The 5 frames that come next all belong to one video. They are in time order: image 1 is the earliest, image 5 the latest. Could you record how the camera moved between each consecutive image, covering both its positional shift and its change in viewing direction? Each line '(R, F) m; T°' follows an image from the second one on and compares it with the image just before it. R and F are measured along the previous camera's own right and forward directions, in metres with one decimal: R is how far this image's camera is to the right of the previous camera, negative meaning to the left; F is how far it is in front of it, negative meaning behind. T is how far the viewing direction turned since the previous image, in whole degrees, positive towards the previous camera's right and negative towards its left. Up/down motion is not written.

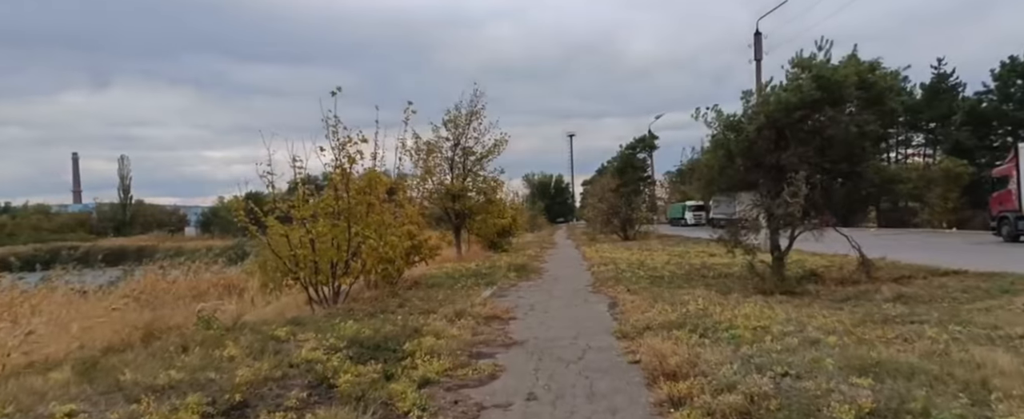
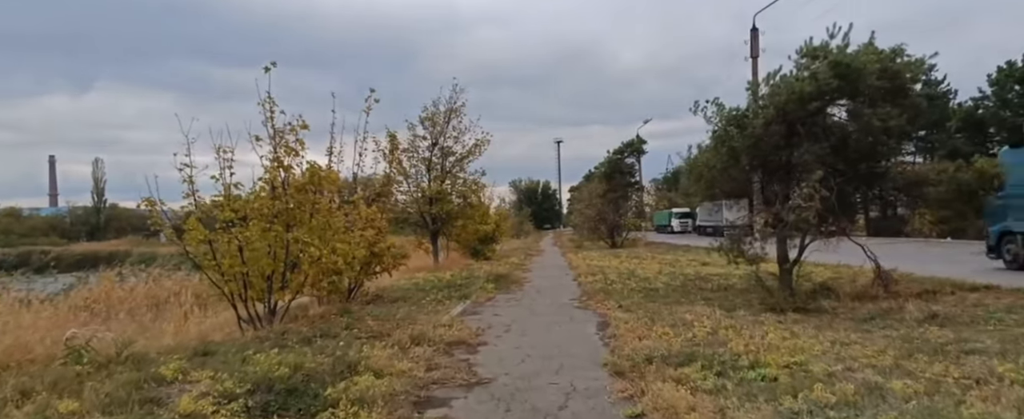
(+0.2, +1.9) m; +1°
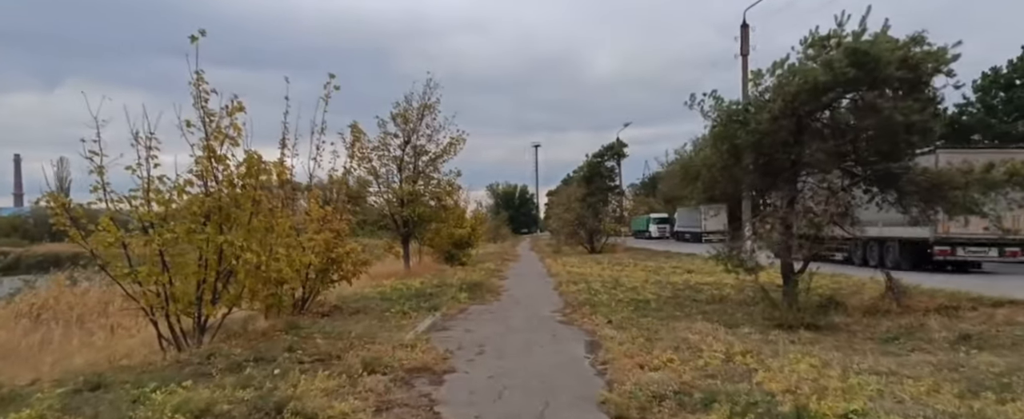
(0.0, +1.5) m; +2°
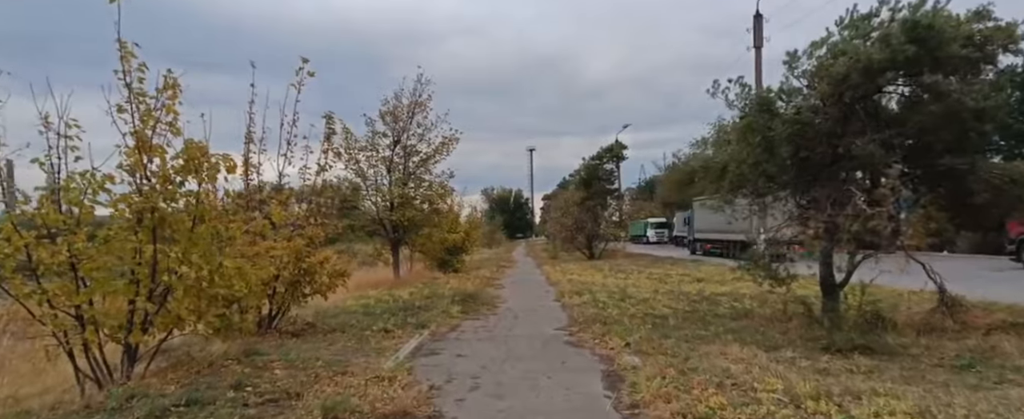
(-0.1, +1.6) m; 0°
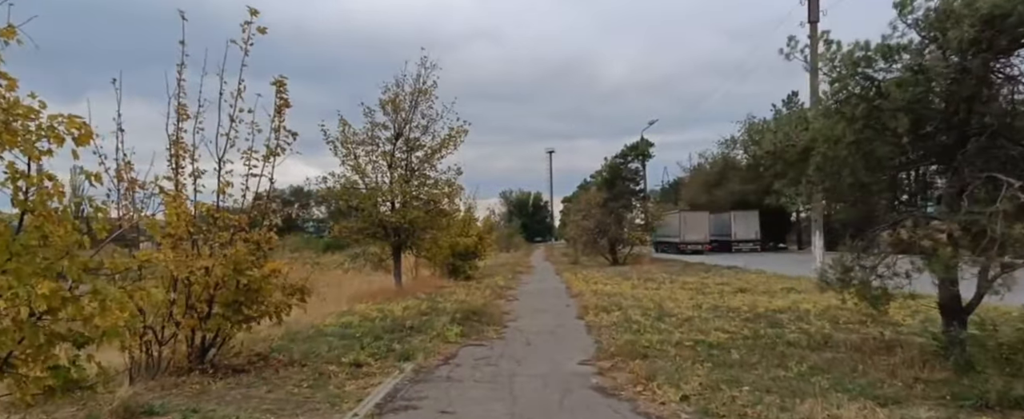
(+0.1, +2.7) m; -2°
